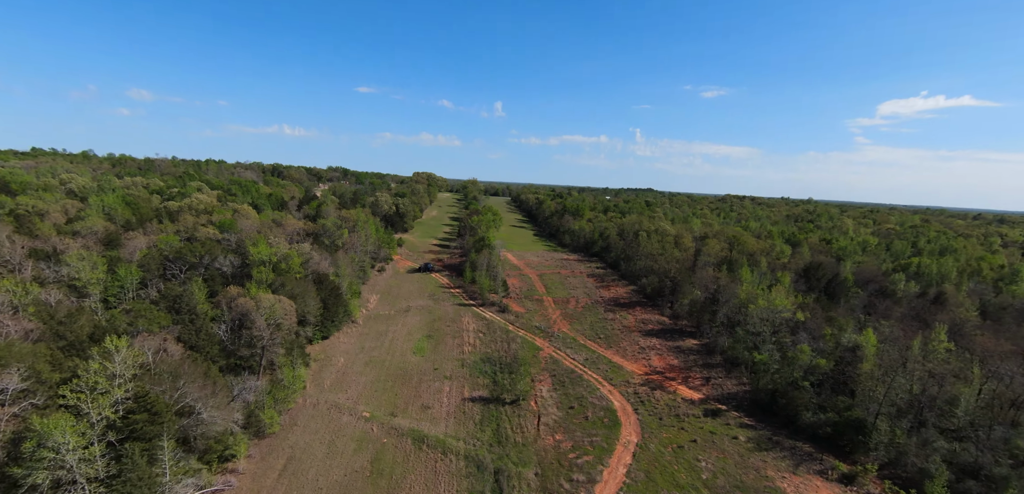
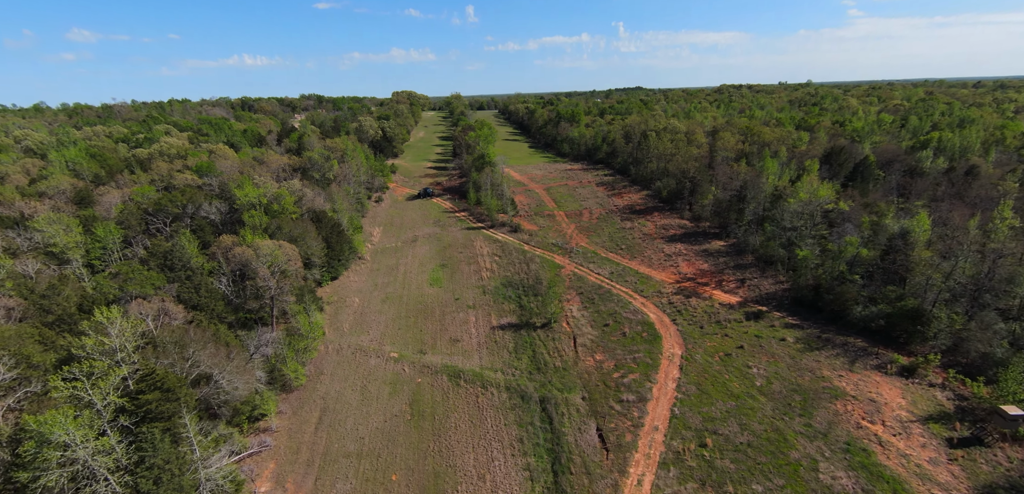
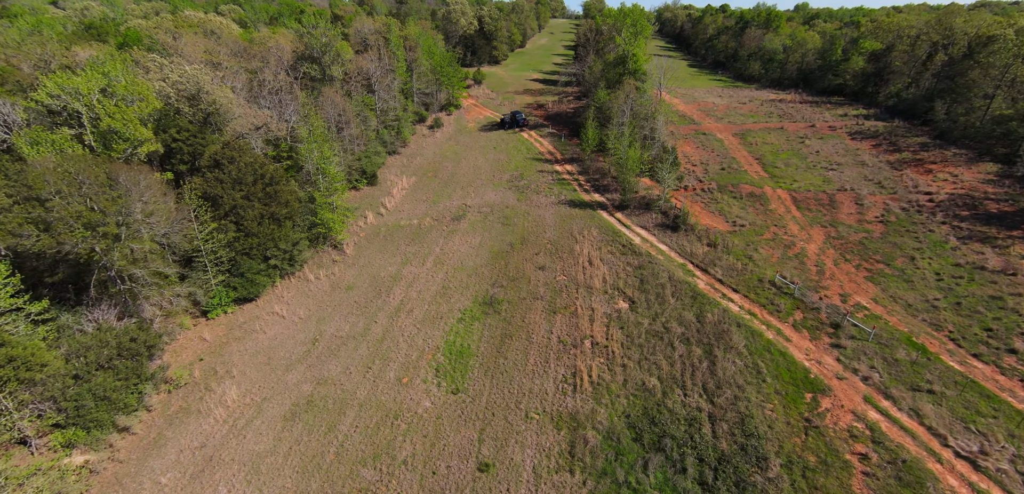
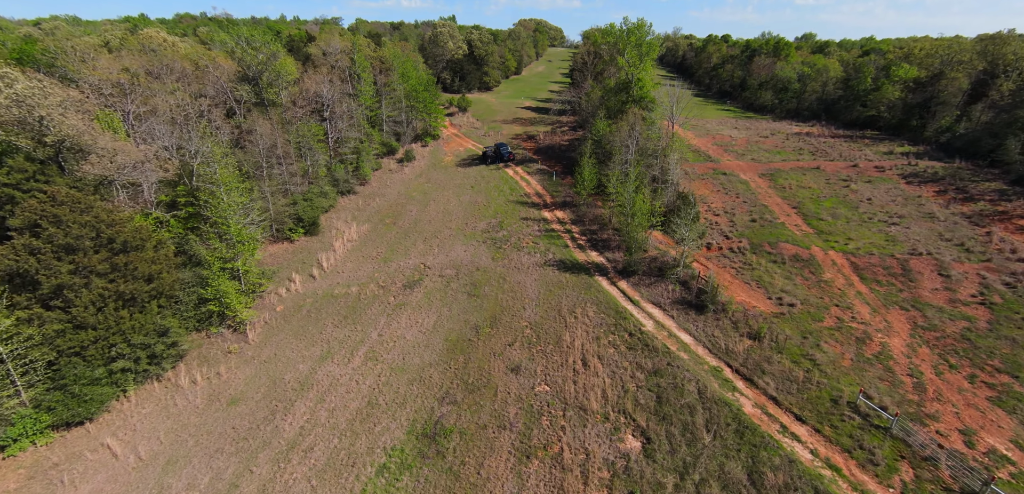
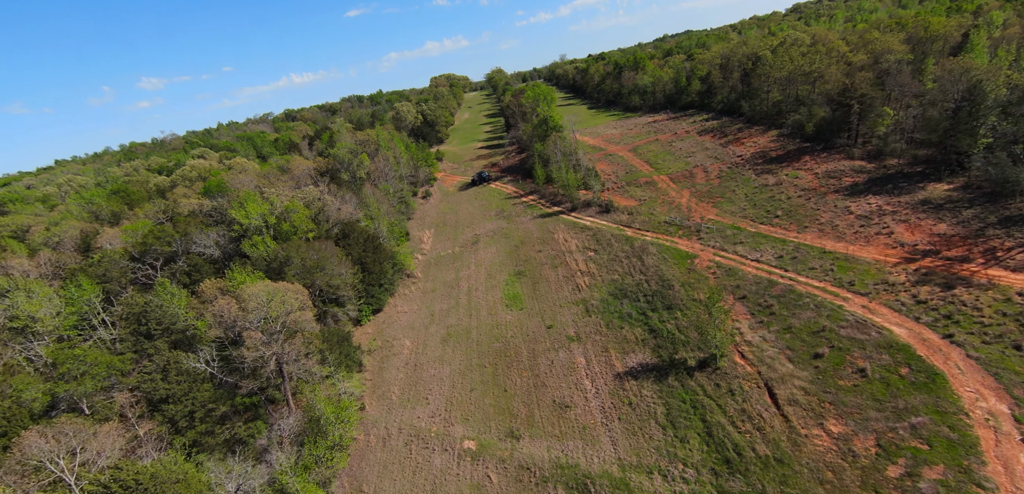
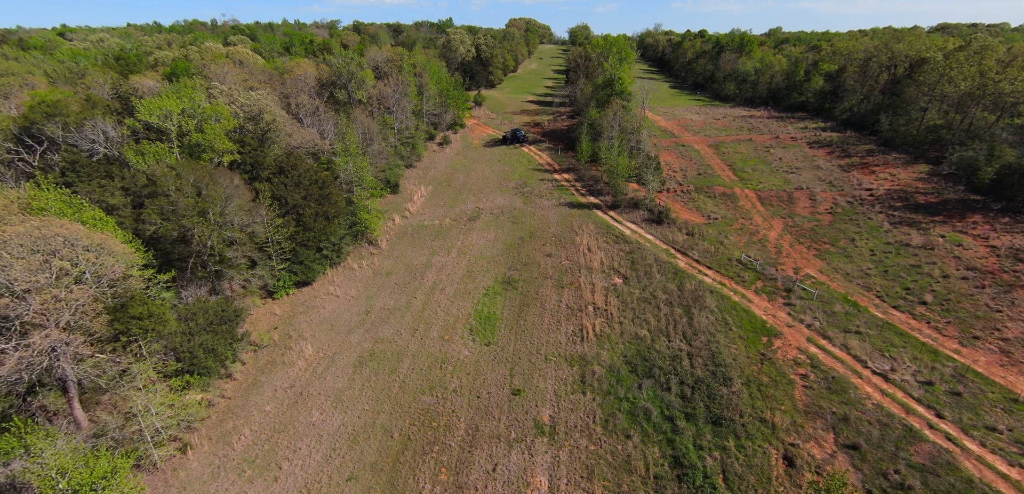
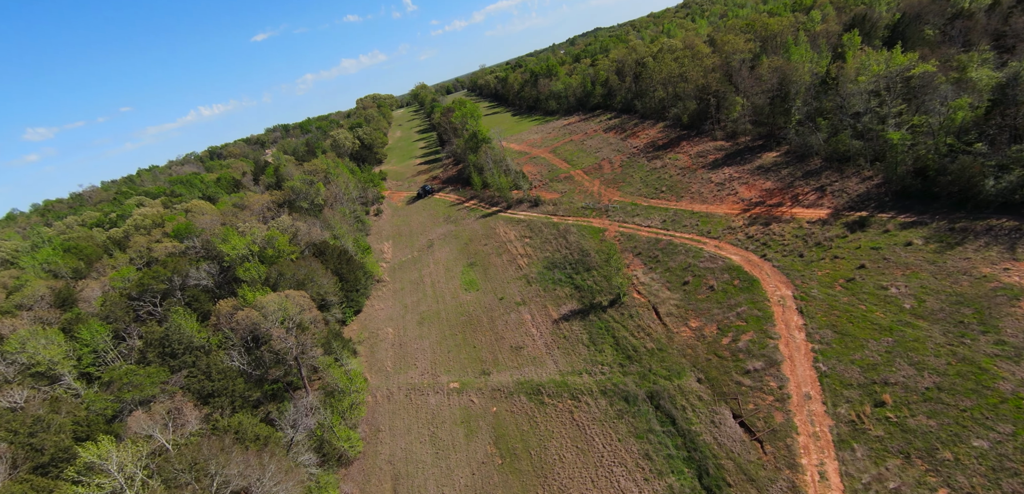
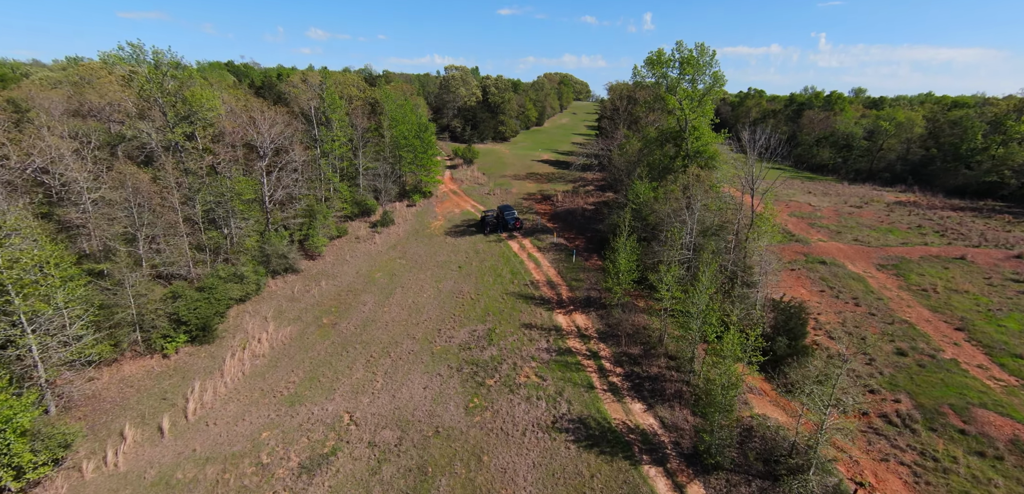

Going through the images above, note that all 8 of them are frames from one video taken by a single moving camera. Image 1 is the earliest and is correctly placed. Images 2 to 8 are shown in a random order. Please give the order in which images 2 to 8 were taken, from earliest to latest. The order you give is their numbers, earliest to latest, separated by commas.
2, 7, 5, 6, 3, 4, 8
